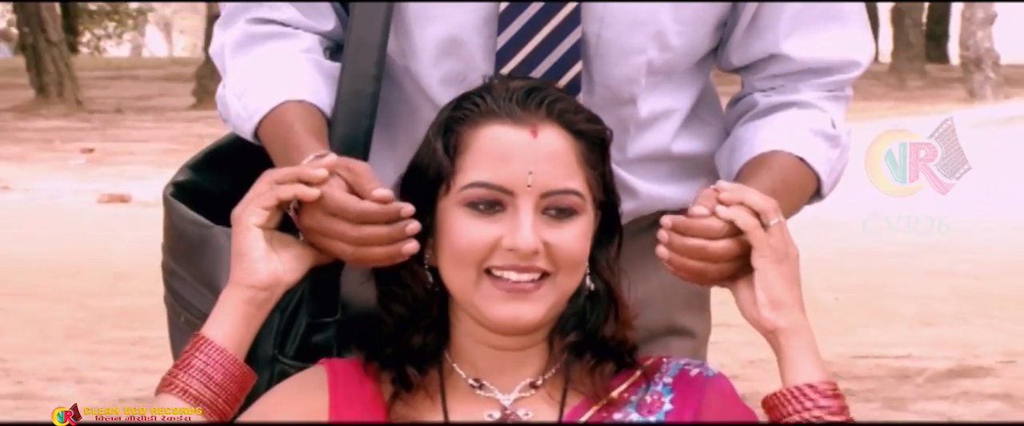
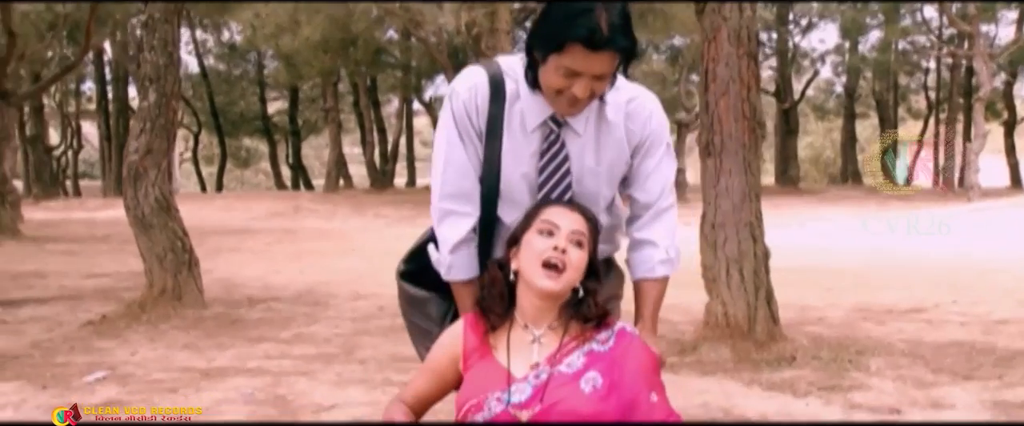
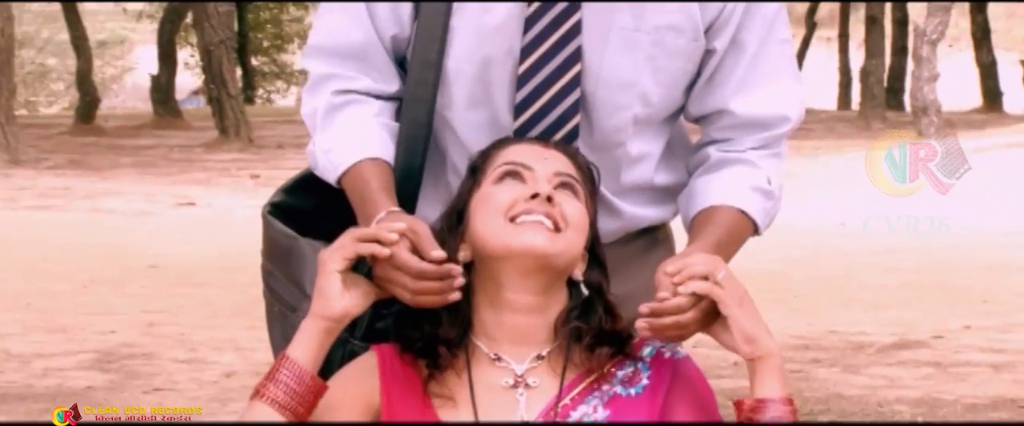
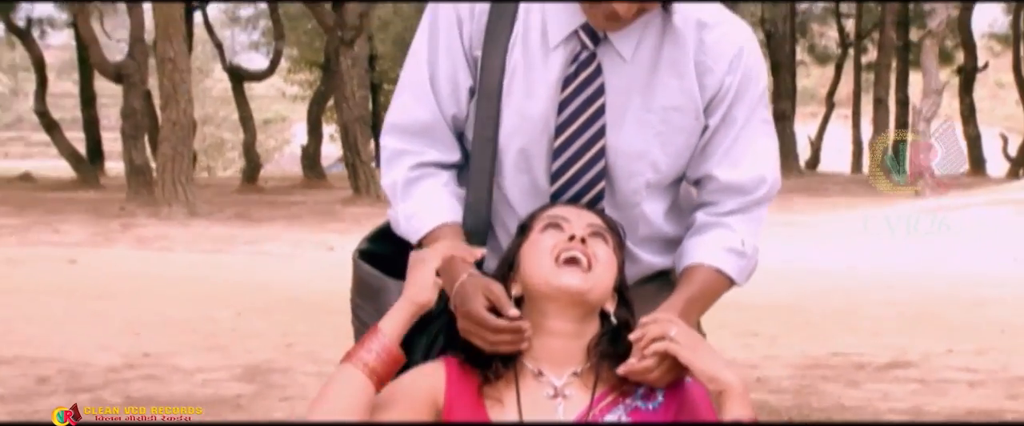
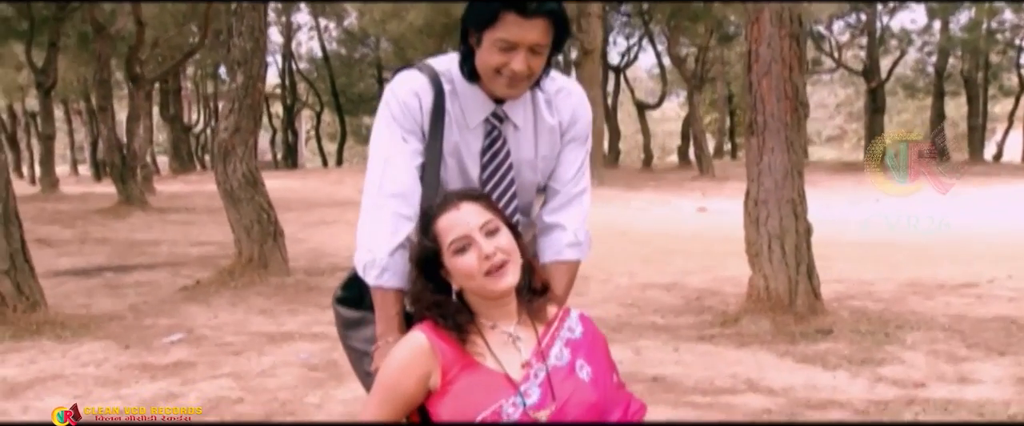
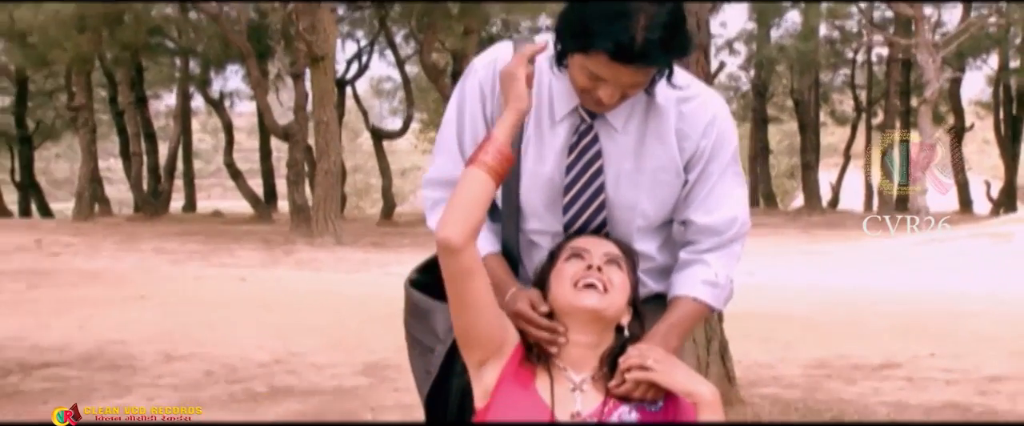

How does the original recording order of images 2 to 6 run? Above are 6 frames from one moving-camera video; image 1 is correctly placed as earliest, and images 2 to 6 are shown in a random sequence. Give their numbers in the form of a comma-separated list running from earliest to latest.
3, 4, 6, 2, 5
